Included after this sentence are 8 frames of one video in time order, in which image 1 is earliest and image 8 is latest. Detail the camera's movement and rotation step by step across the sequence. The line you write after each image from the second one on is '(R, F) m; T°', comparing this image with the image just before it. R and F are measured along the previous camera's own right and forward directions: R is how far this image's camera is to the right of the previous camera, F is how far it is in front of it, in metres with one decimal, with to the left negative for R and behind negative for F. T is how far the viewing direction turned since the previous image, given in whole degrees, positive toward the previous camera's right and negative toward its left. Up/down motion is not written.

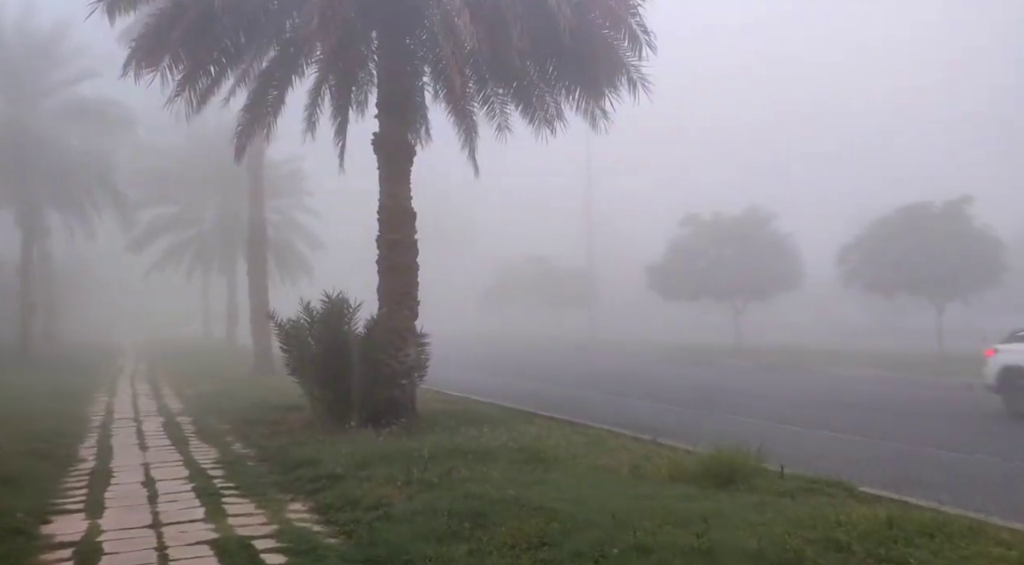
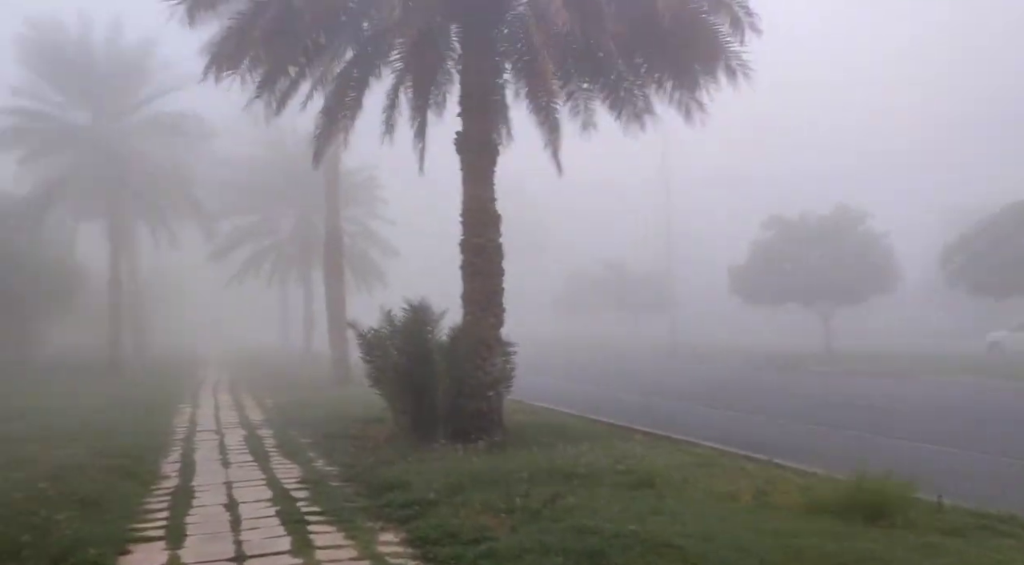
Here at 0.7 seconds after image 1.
(-0.2, +0.6) m; -4°
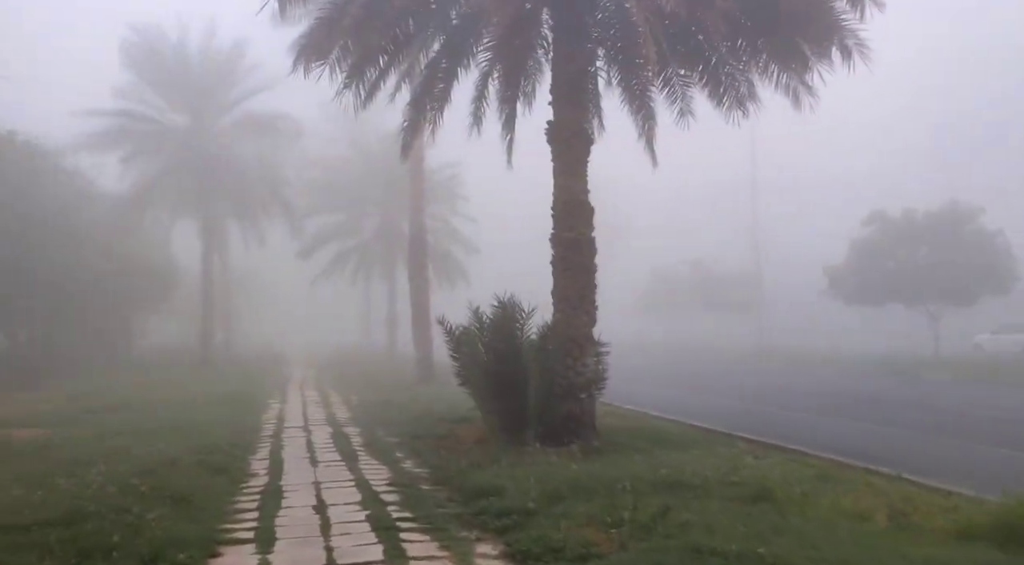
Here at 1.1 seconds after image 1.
(-0.2, +0.4) m; -5°
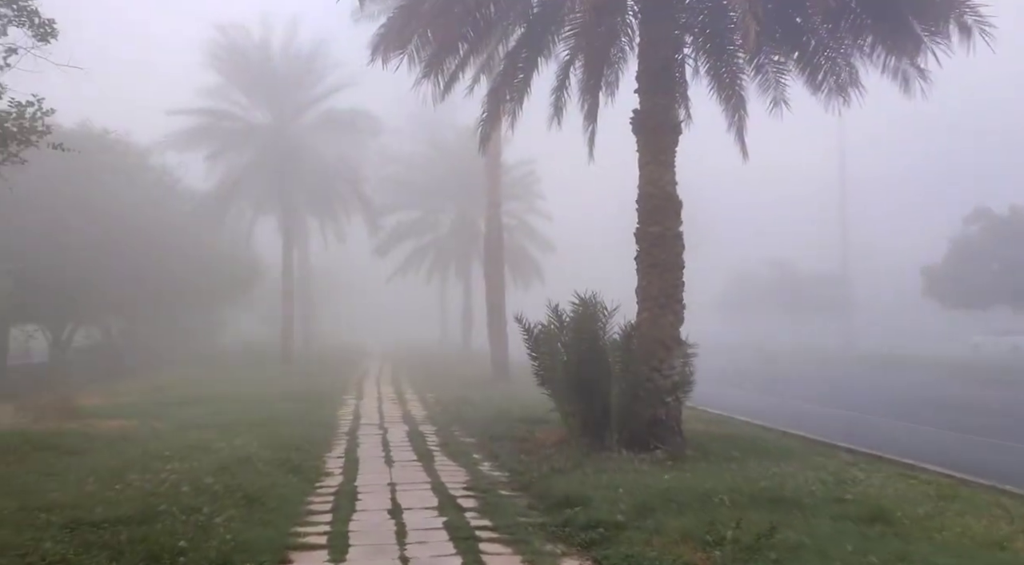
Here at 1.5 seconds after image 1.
(-0.1, +0.4) m; -4°
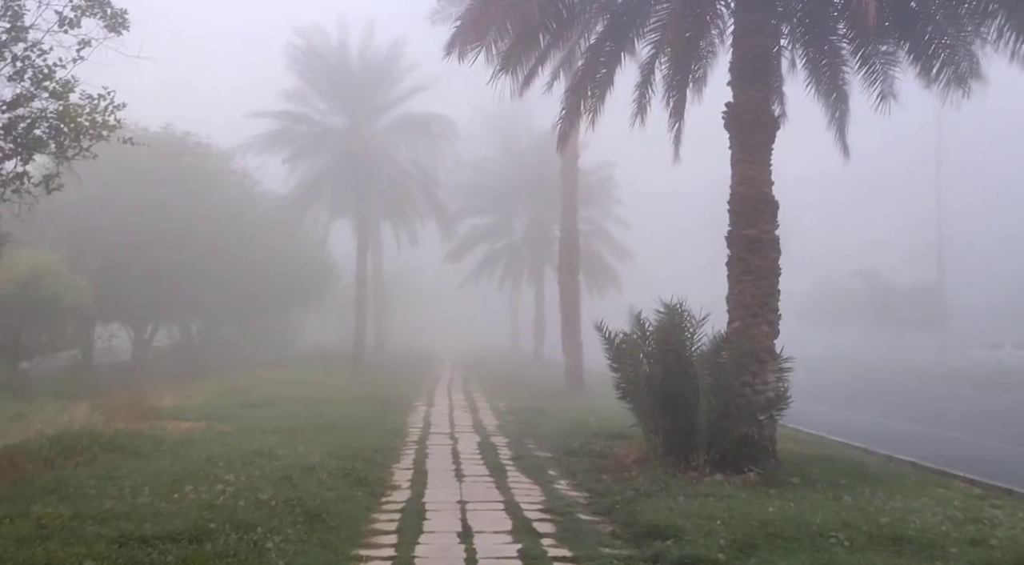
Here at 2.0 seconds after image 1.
(-0.1, +0.7) m; -4°
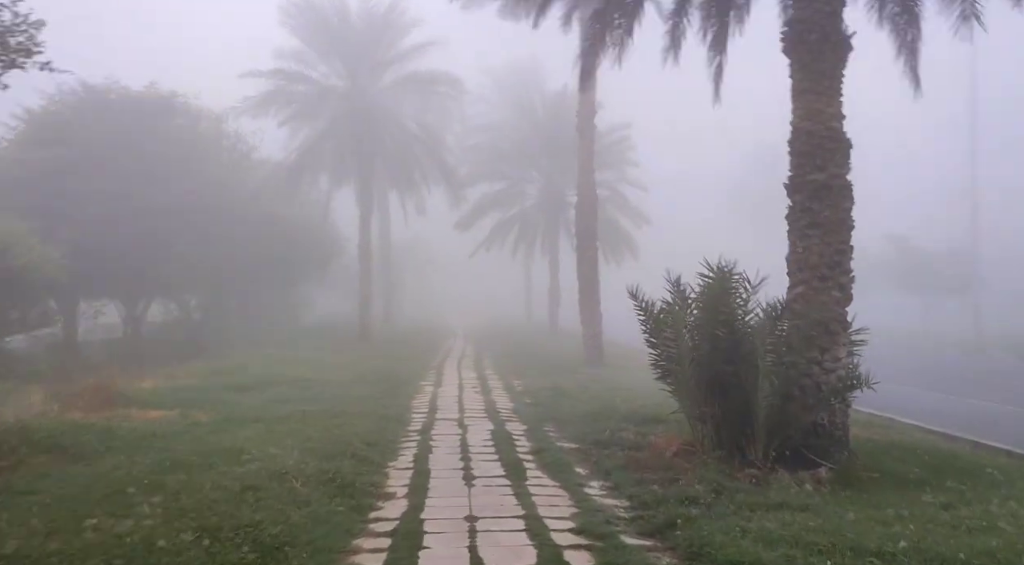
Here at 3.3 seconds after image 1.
(-0.1, +1.8) m; -1°
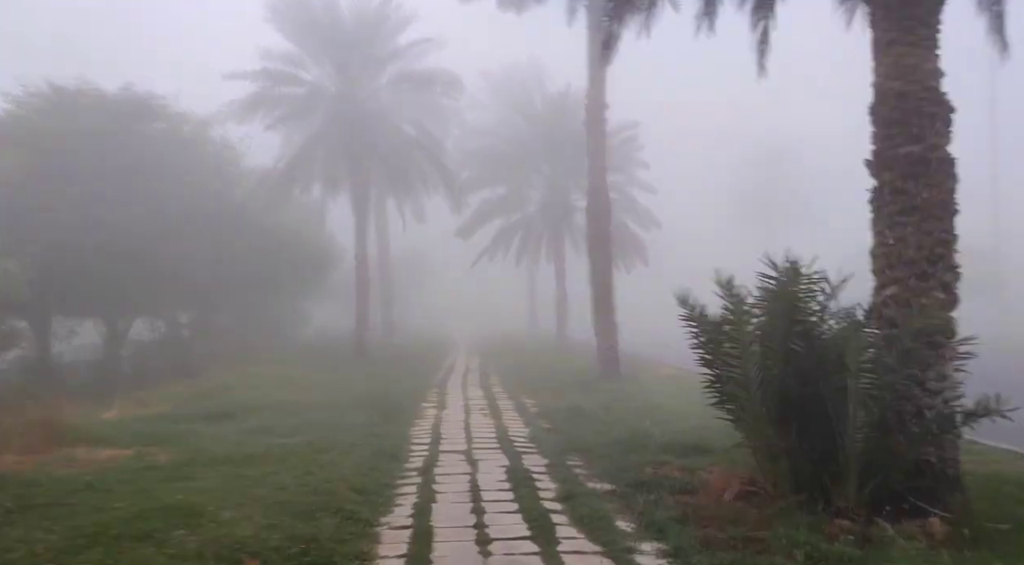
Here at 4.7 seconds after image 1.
(-0.1, +1.8) m; 0°
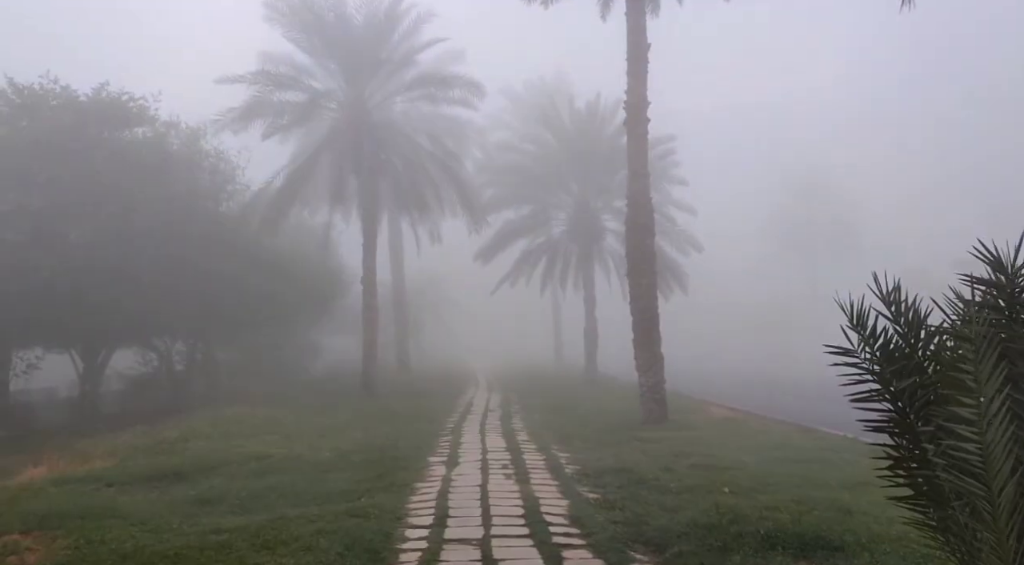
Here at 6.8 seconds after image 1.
(-0.1, +3.0) m; -1°
